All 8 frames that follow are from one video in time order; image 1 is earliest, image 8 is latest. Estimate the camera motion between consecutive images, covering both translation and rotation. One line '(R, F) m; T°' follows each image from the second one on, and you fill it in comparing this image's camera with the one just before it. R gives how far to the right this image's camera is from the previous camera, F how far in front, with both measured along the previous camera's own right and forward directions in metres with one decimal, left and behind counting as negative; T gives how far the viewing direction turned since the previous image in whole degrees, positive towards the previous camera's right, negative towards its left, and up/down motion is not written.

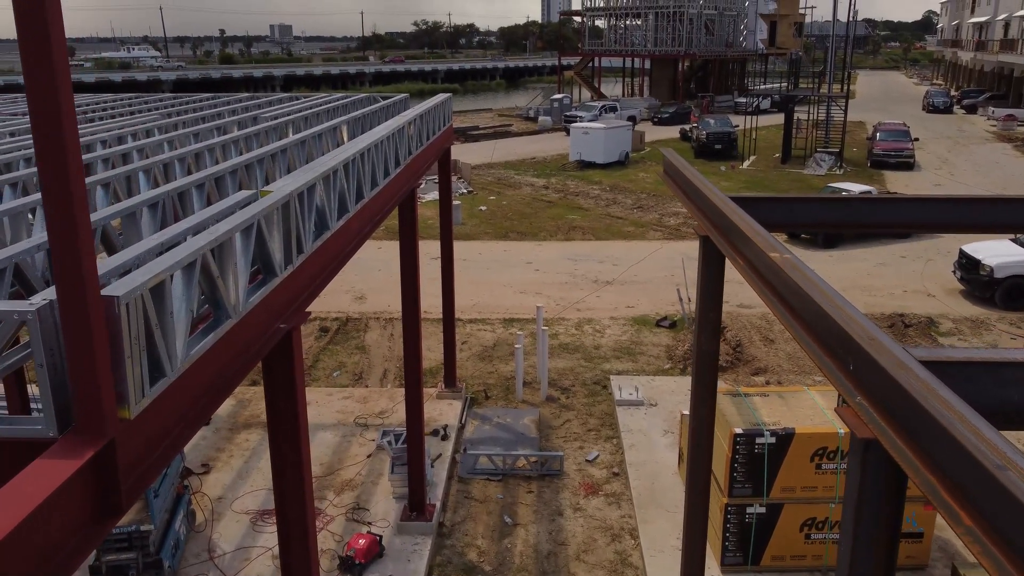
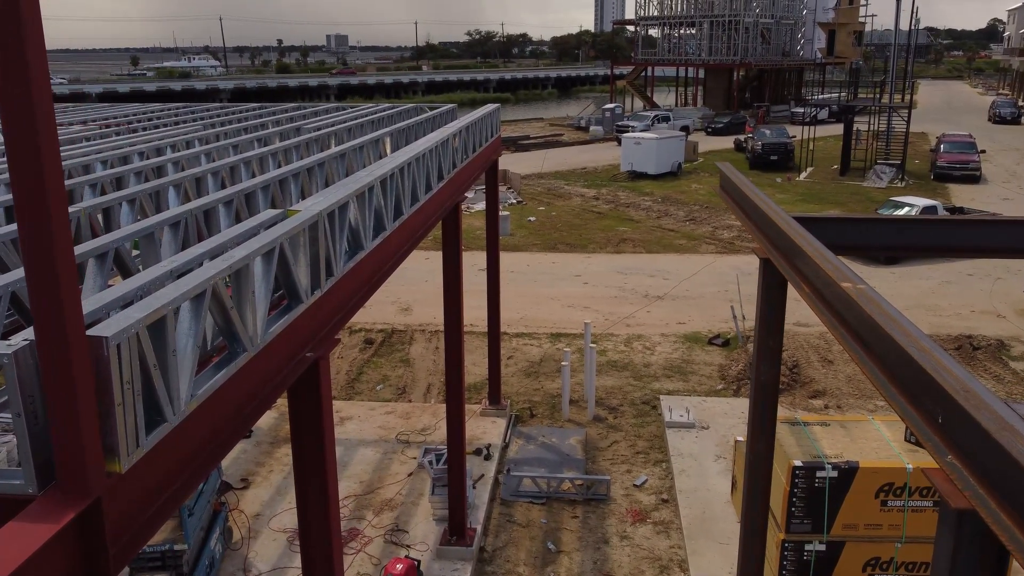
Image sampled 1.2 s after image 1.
(0.0, +0.3) m; -3°
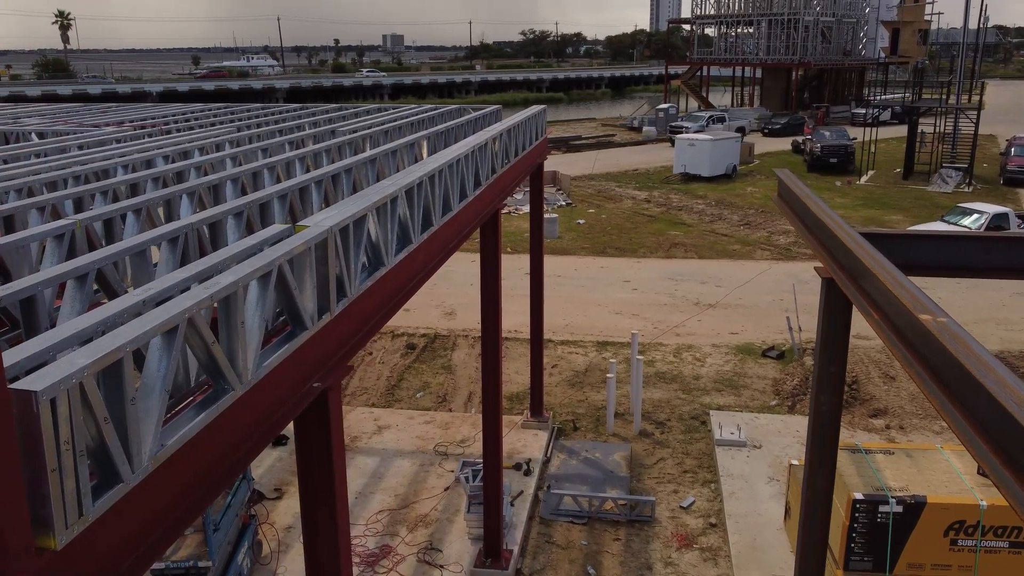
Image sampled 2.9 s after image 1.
(+0.1, +0.4) m; -3°
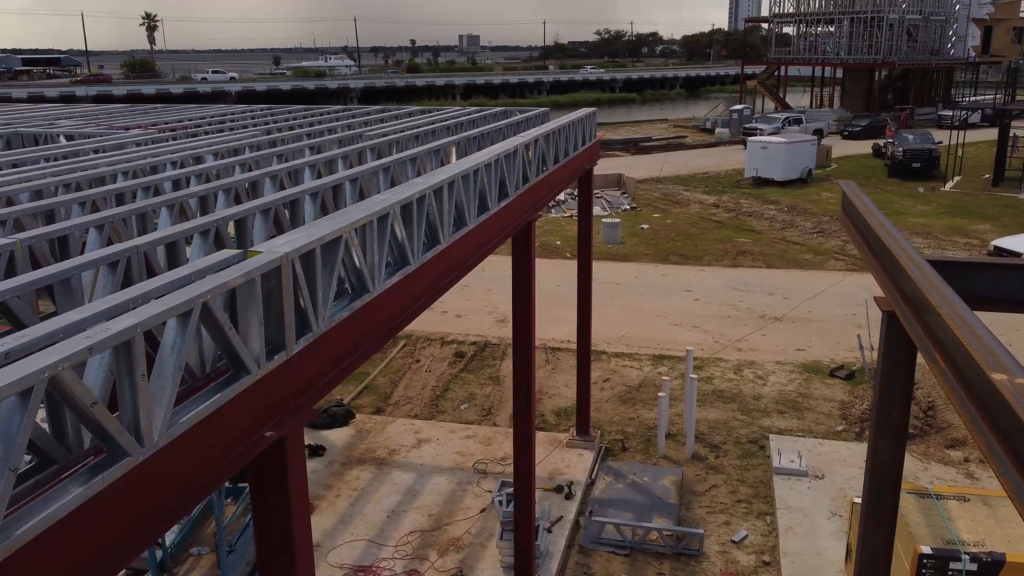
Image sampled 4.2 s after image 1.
(+0.3, +0.6) m; -5°
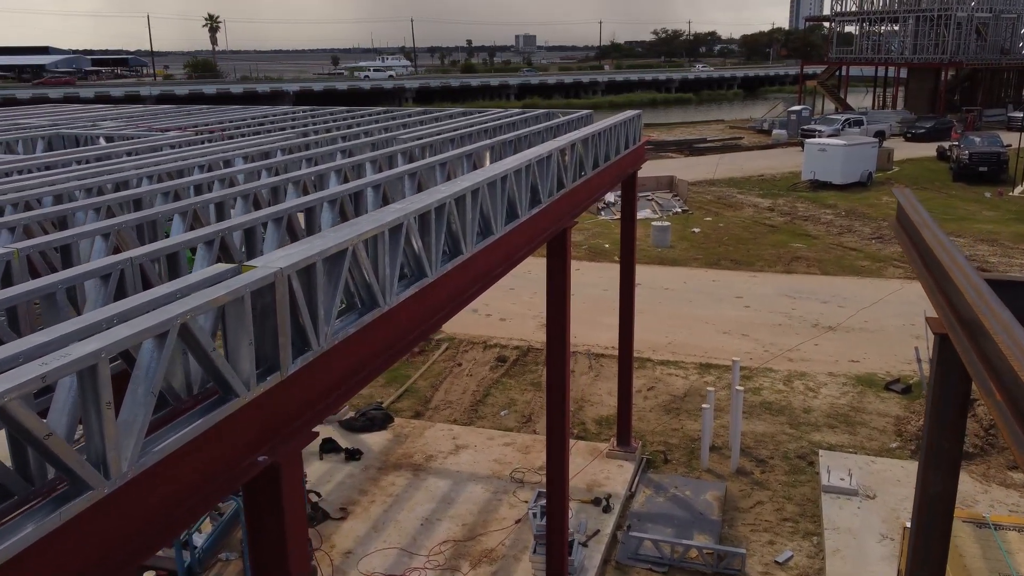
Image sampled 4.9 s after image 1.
(+0.1, +0.2) m; -3°
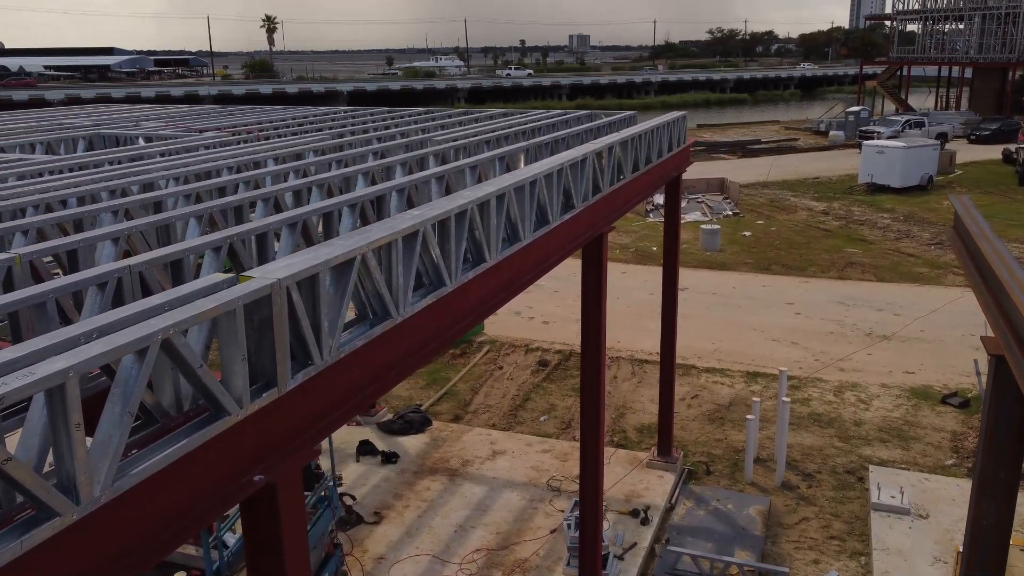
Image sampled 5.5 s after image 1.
(+0.1, +0.2) m; -3°
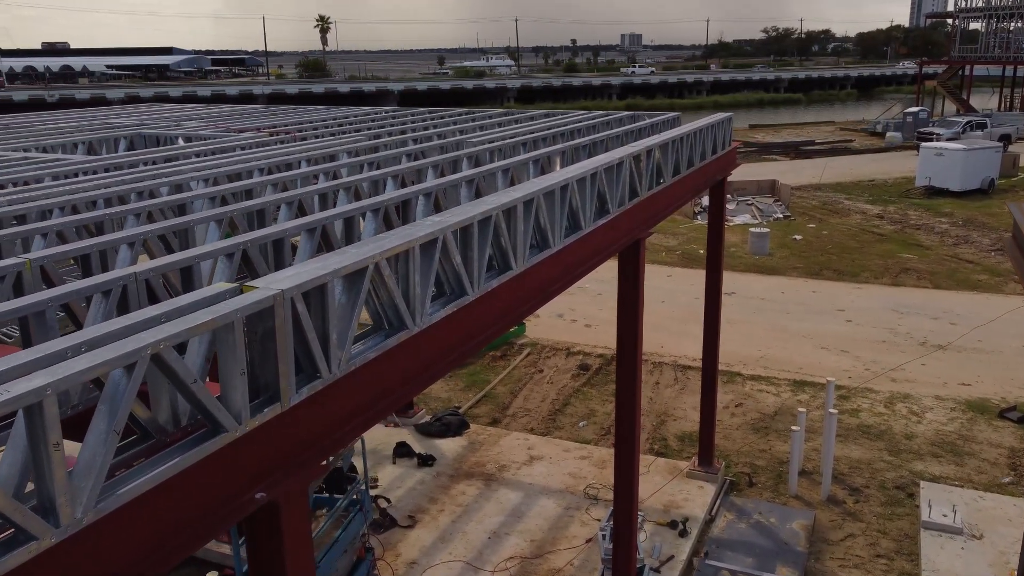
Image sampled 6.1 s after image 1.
(+0.1, +0.2) m; -3°
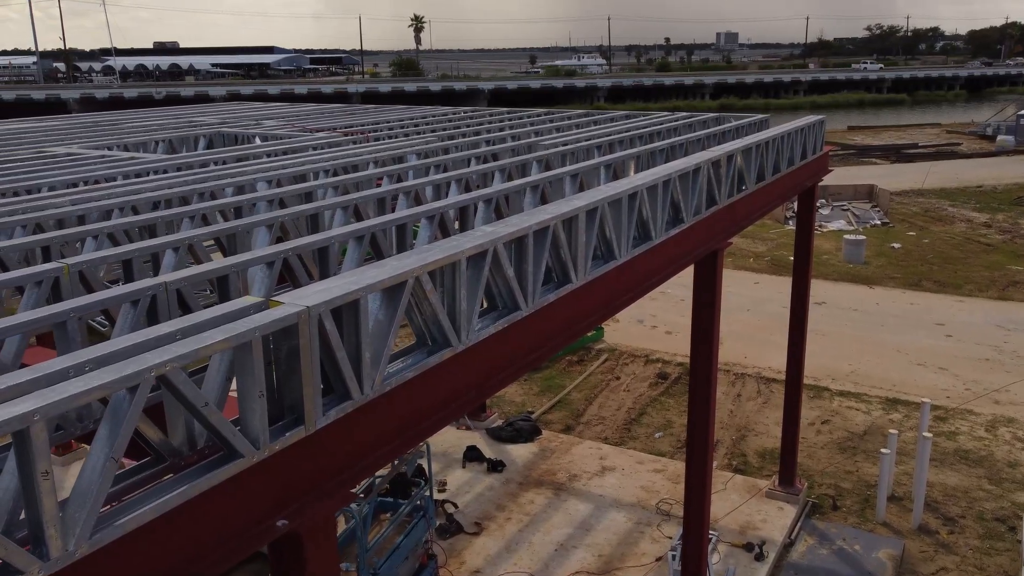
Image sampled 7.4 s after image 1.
(+0.1, +0.2) m; -6°
